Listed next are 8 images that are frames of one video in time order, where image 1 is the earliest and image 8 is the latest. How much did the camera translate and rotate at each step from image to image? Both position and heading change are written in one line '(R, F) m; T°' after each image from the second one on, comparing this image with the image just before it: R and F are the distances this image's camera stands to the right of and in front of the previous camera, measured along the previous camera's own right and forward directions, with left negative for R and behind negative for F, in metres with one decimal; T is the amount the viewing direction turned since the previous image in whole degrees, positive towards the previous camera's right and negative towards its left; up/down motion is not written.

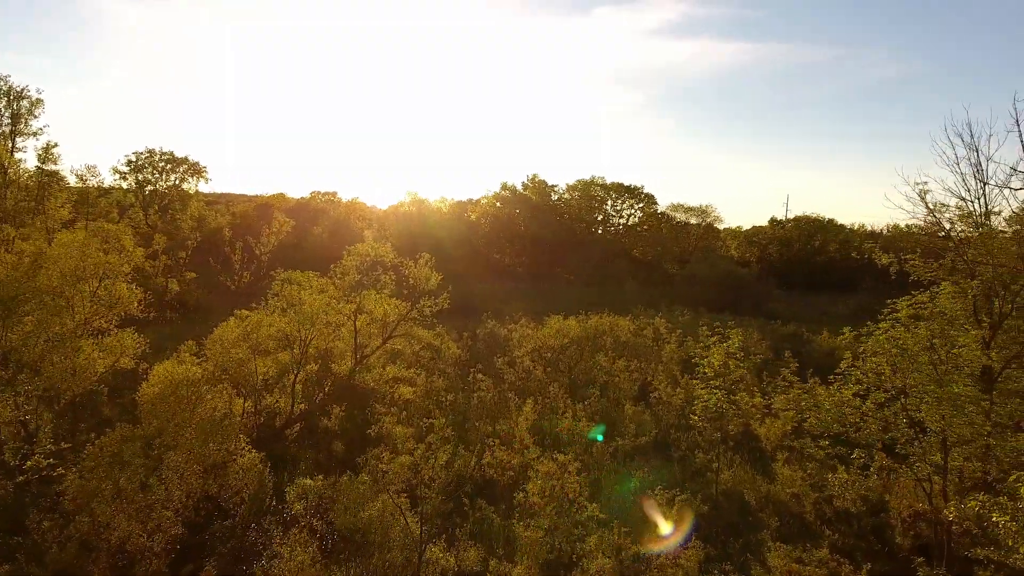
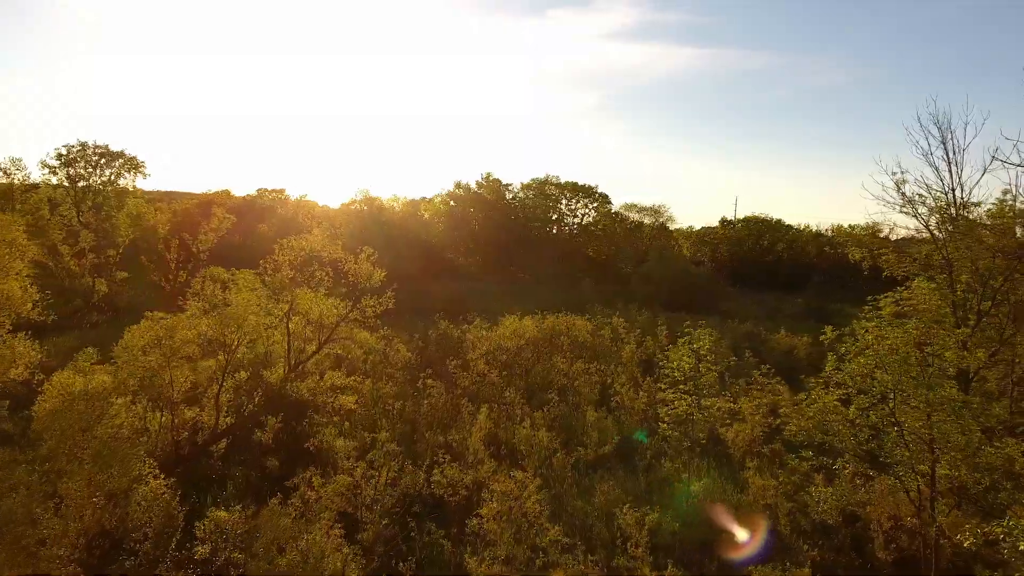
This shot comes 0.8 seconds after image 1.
(+0.1, +1.2) m; +5°
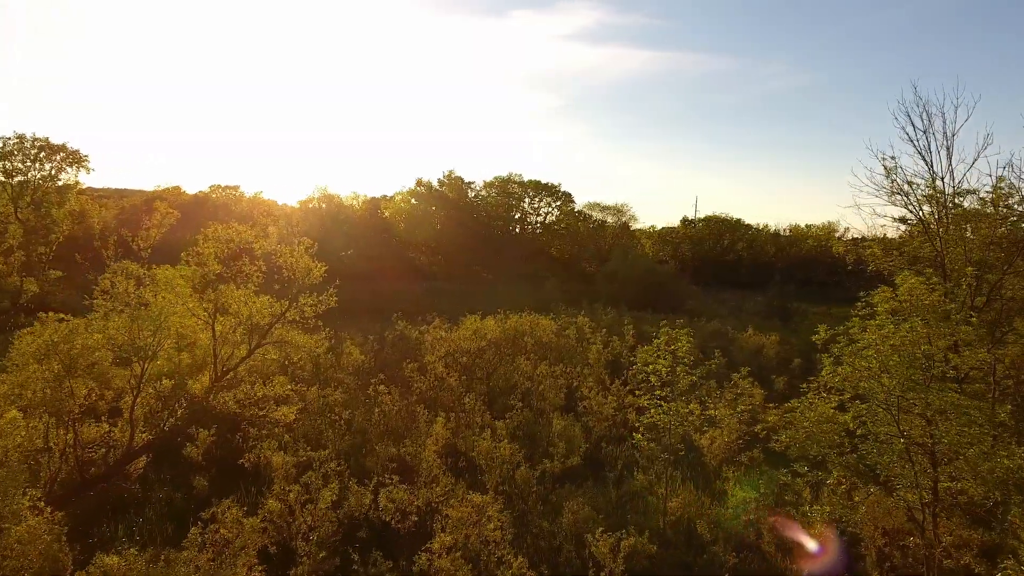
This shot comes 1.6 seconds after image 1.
(+0.1, +1.2) m; +4°
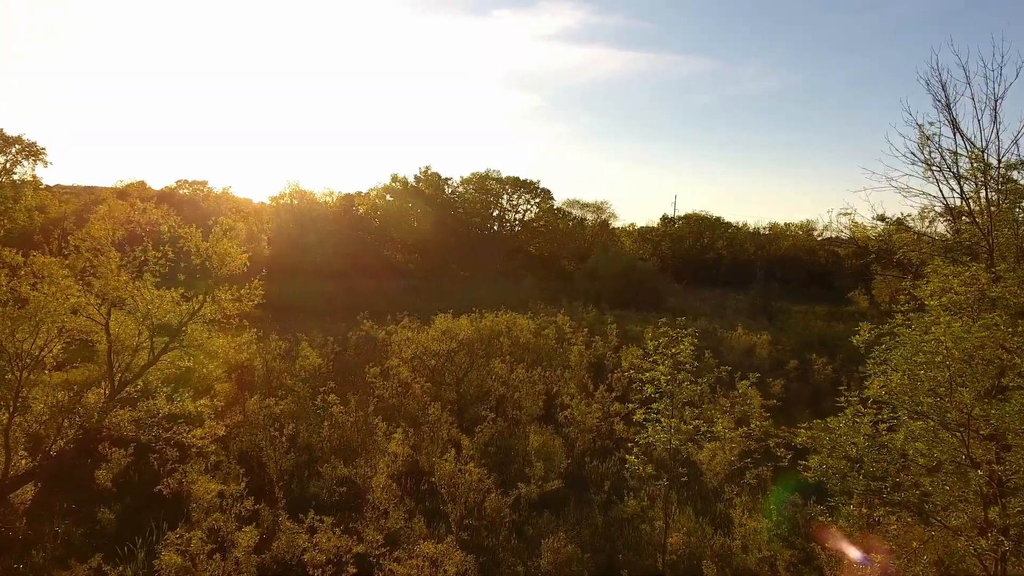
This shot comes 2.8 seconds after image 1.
(+0.2, +1.8) m; +2°
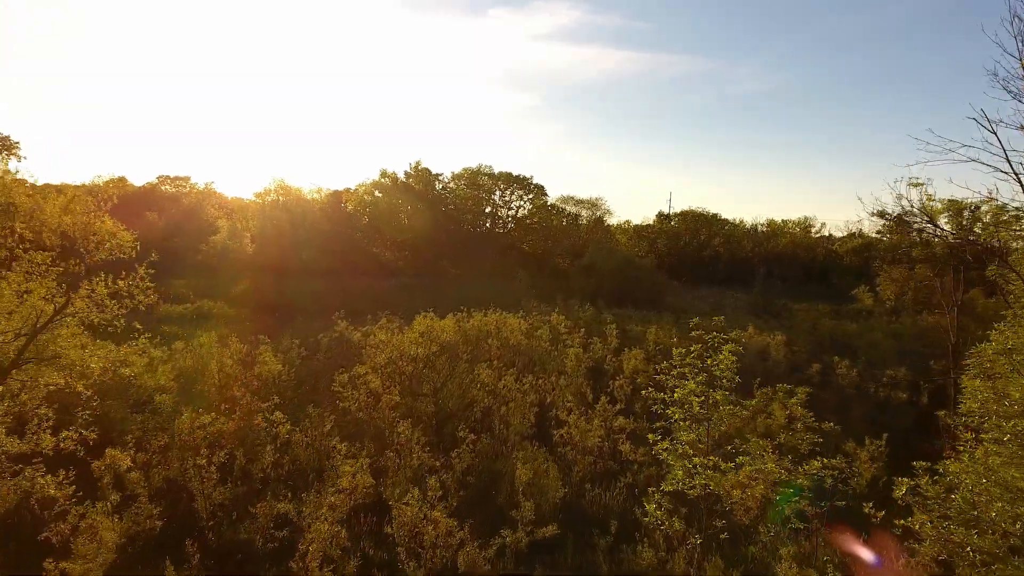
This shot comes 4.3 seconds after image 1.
(+0.2, +2.2) m; +1°
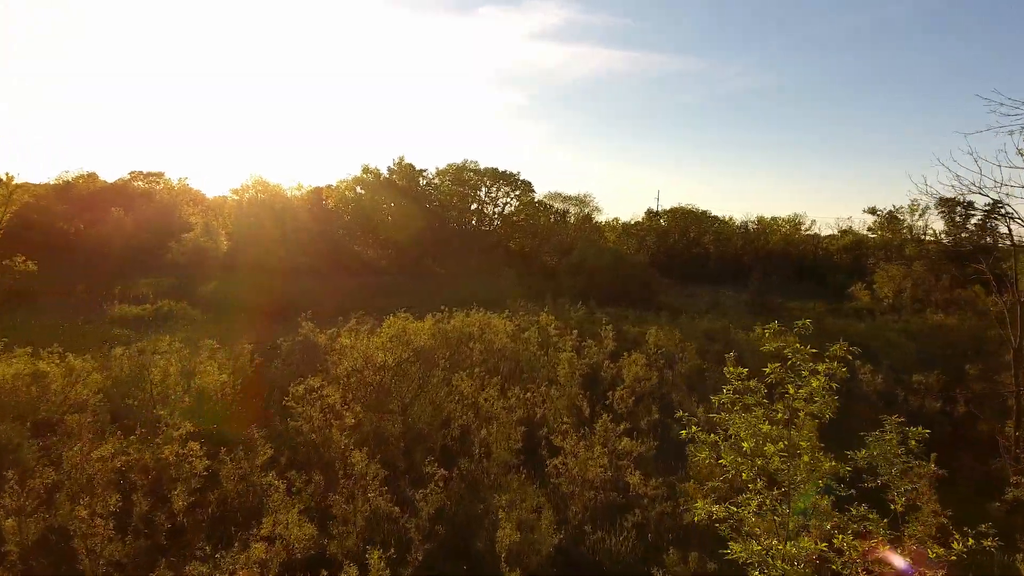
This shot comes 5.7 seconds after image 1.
(+0.1, +2.1) m; +2°
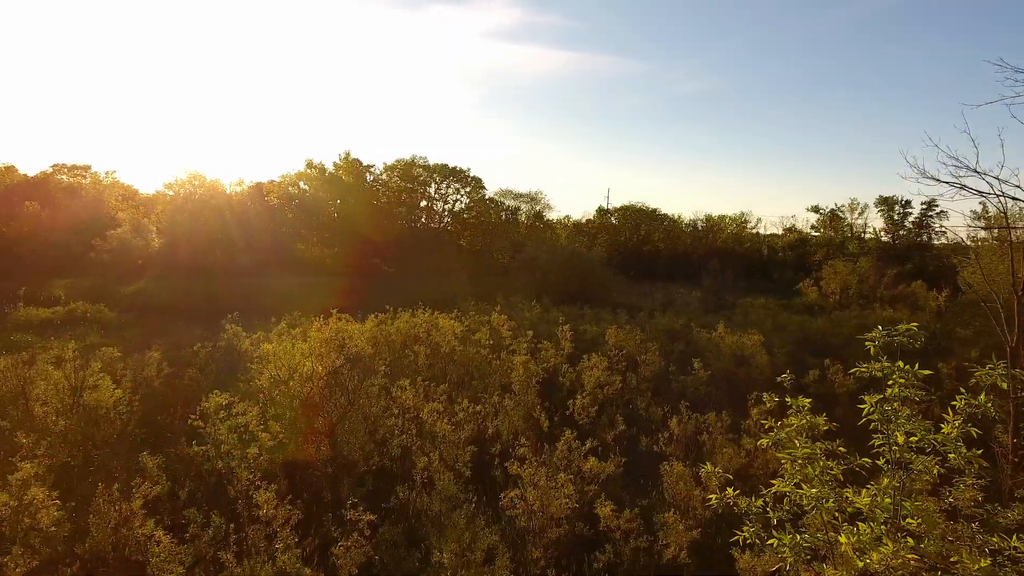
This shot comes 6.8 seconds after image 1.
(+0.1, +1.6) m; +5°
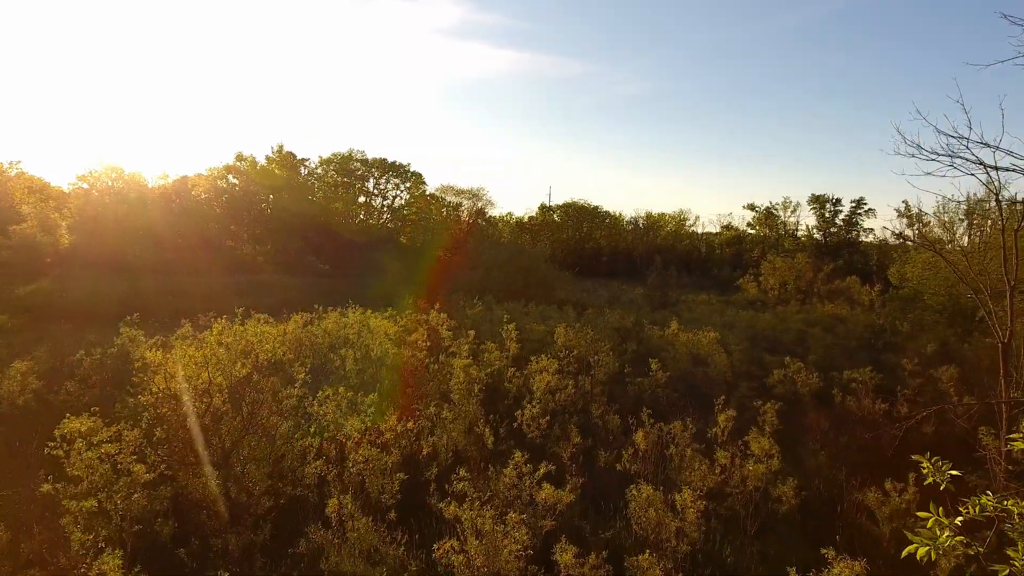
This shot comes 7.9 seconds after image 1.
(+0.1, +1.6) m; +6°
